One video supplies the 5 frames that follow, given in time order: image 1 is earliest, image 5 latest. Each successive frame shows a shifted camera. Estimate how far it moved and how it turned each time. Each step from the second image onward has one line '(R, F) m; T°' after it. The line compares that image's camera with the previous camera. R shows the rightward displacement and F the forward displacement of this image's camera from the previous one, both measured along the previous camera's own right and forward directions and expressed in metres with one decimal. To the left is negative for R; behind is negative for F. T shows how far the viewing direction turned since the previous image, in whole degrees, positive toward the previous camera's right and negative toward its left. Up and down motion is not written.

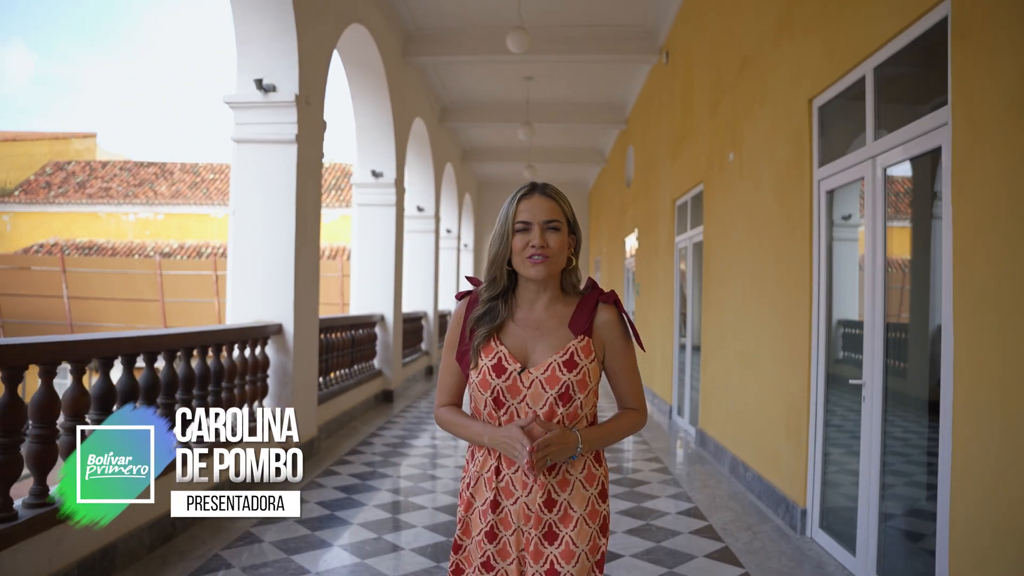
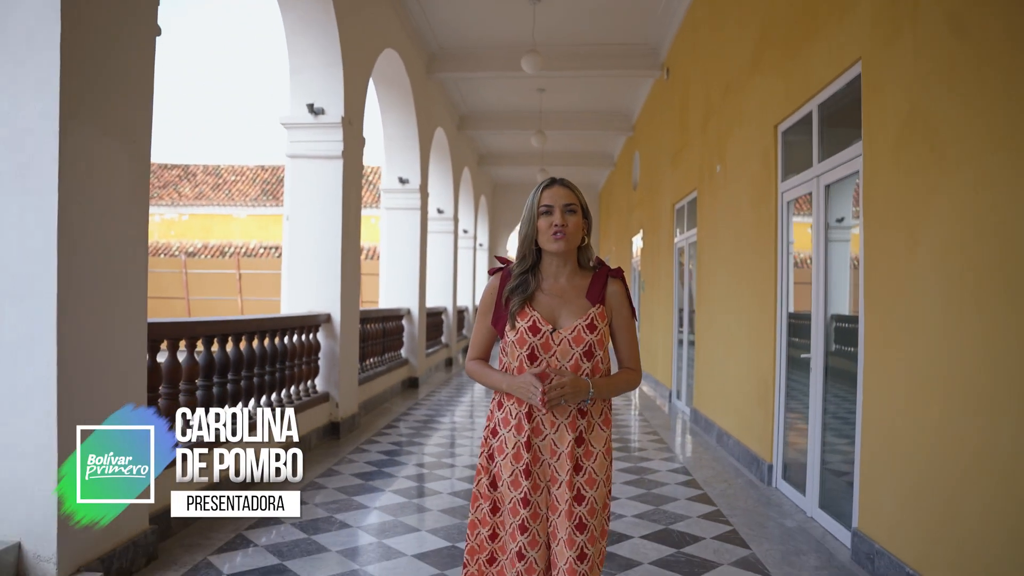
(0.0, -0.8) m; -1°
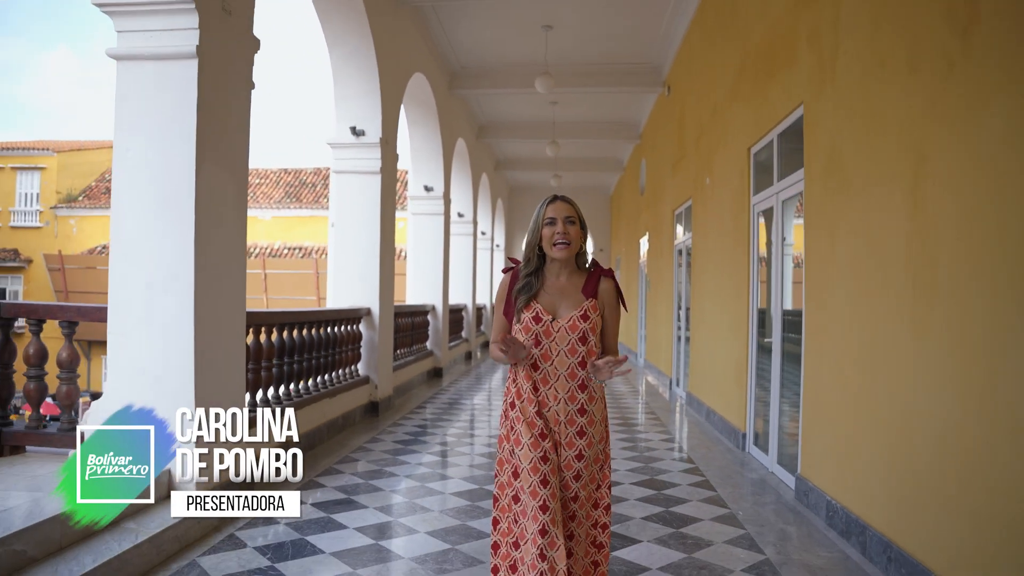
(0.0, -0.9) m; -1°
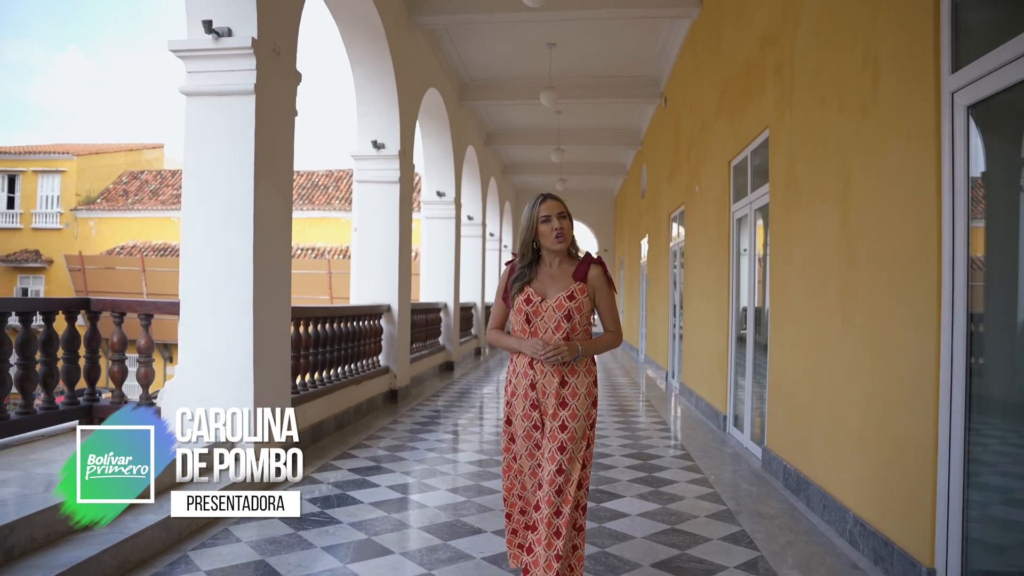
(0.0, -0.7) m; -1°
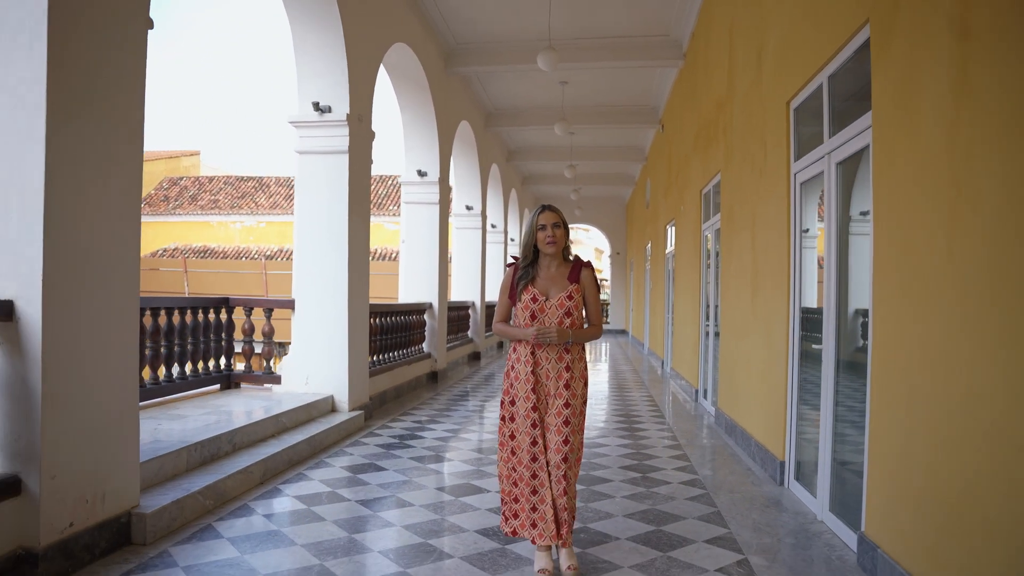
(0.0, -1.8) m; -2°
